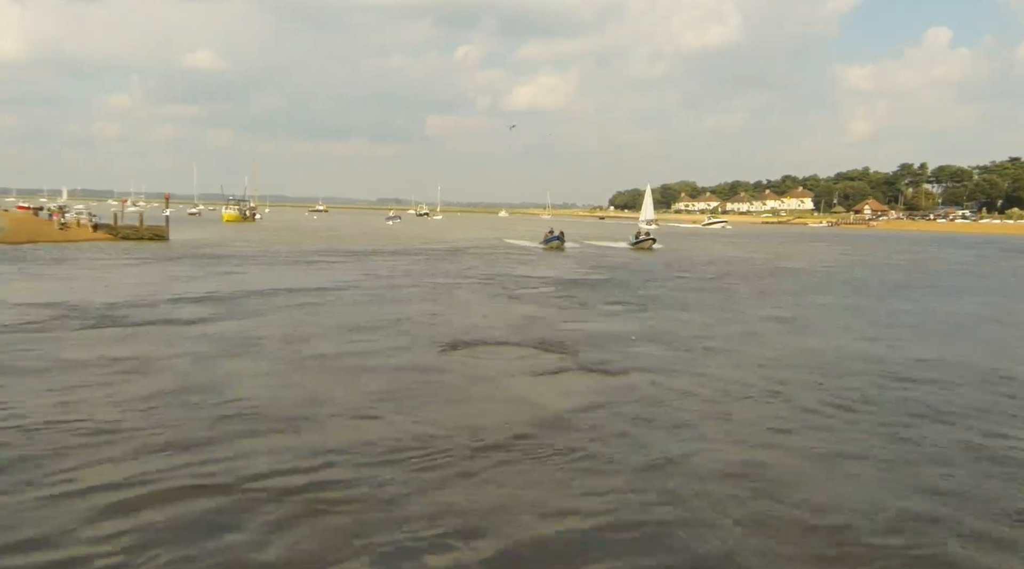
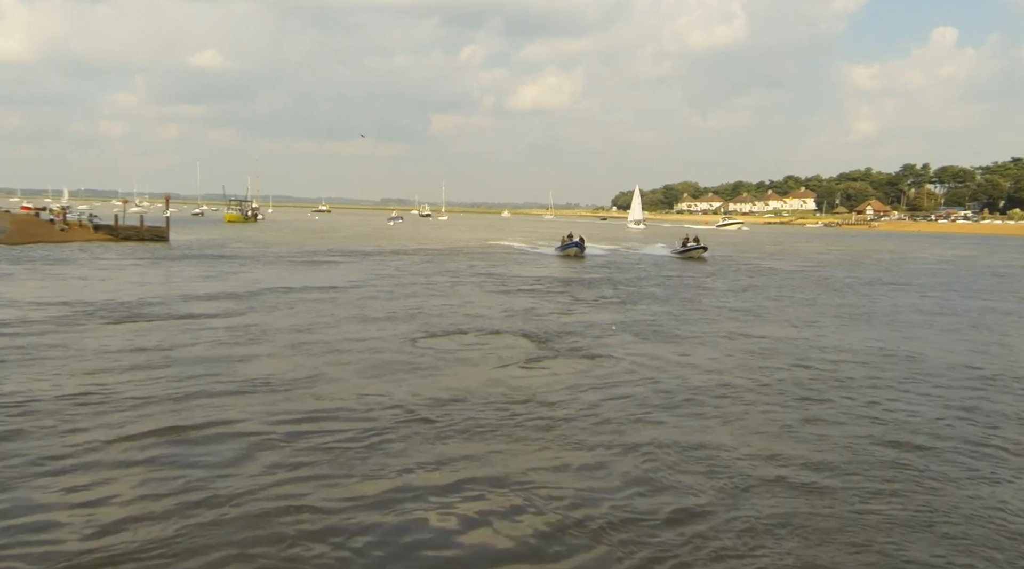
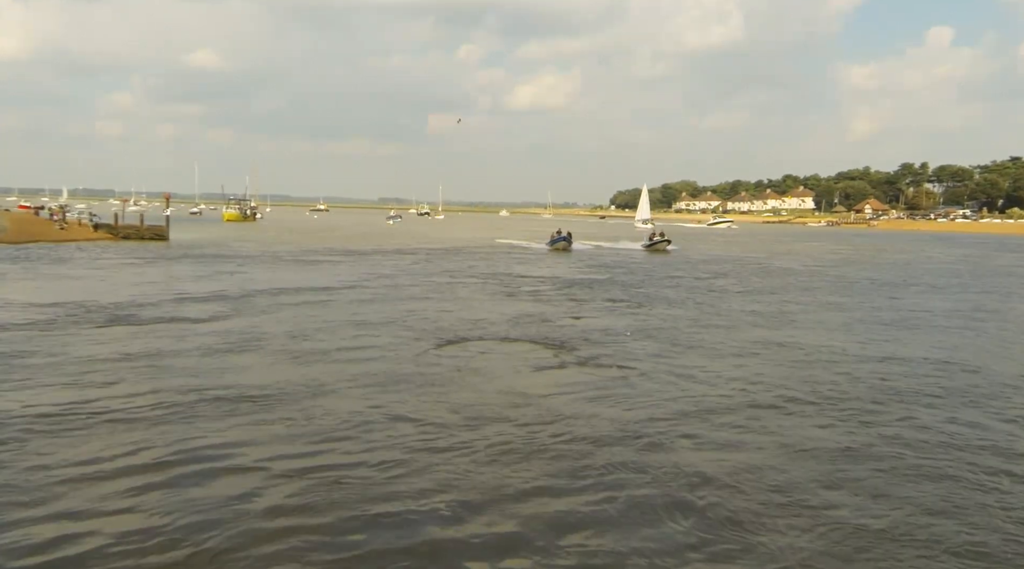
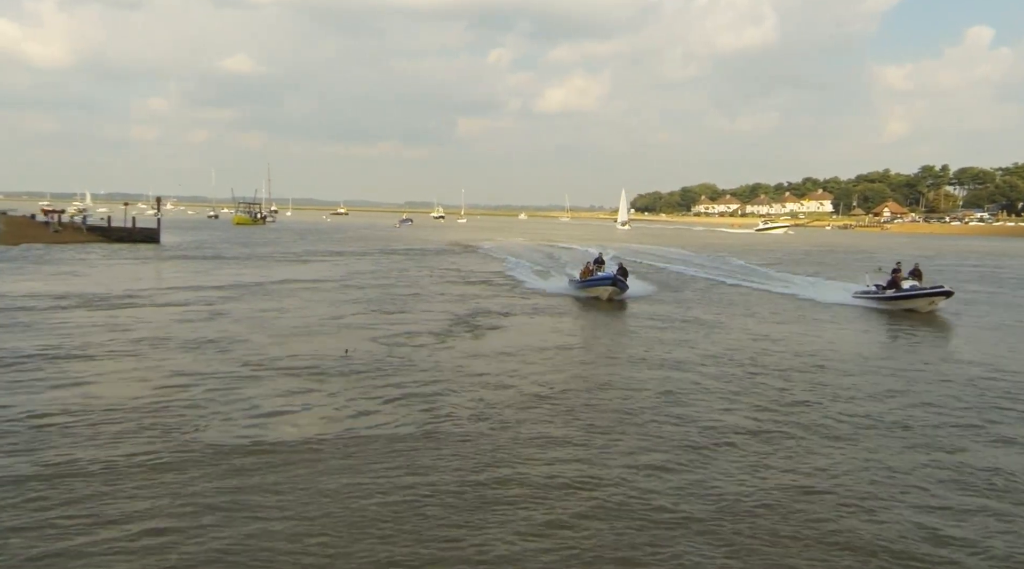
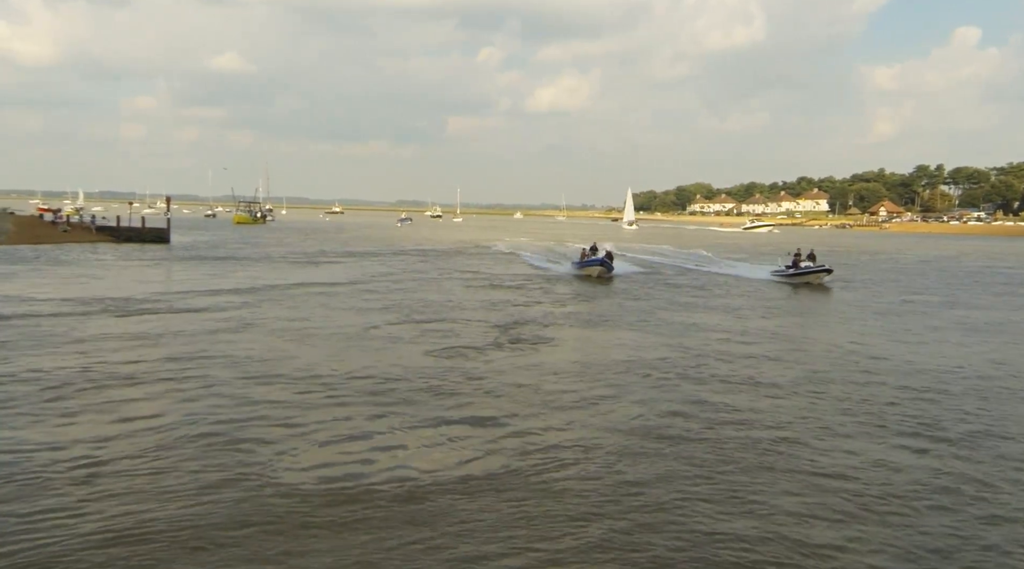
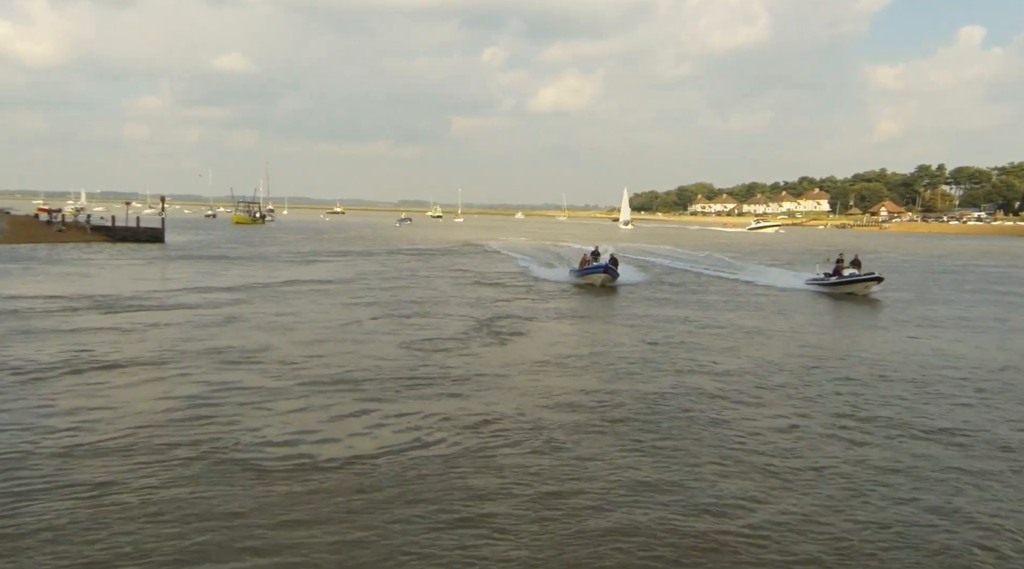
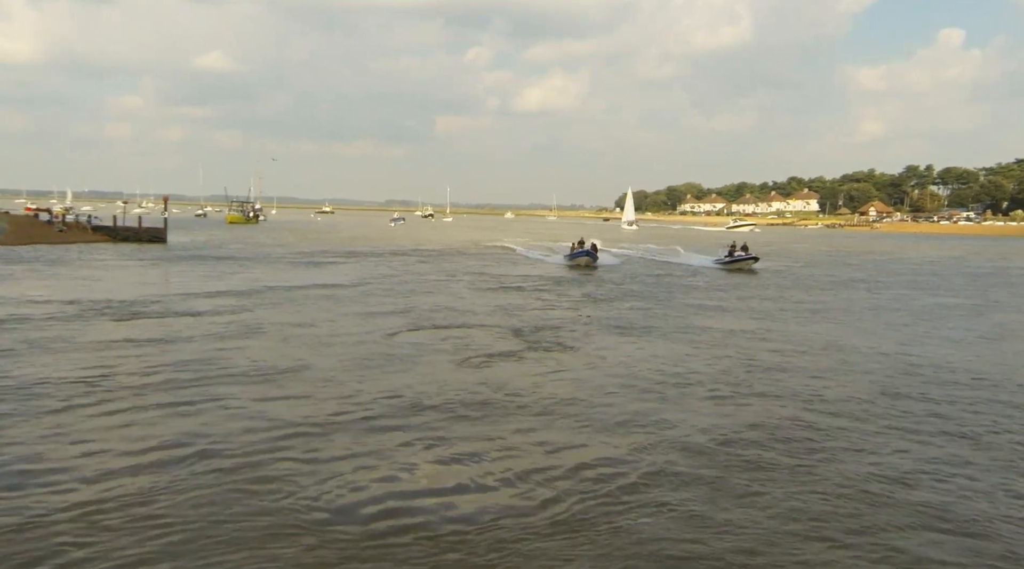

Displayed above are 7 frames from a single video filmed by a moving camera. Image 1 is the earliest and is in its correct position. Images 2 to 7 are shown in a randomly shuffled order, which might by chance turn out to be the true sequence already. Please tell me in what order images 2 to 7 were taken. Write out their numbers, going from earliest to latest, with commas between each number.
3, 2, 7, 5, 6, 4
